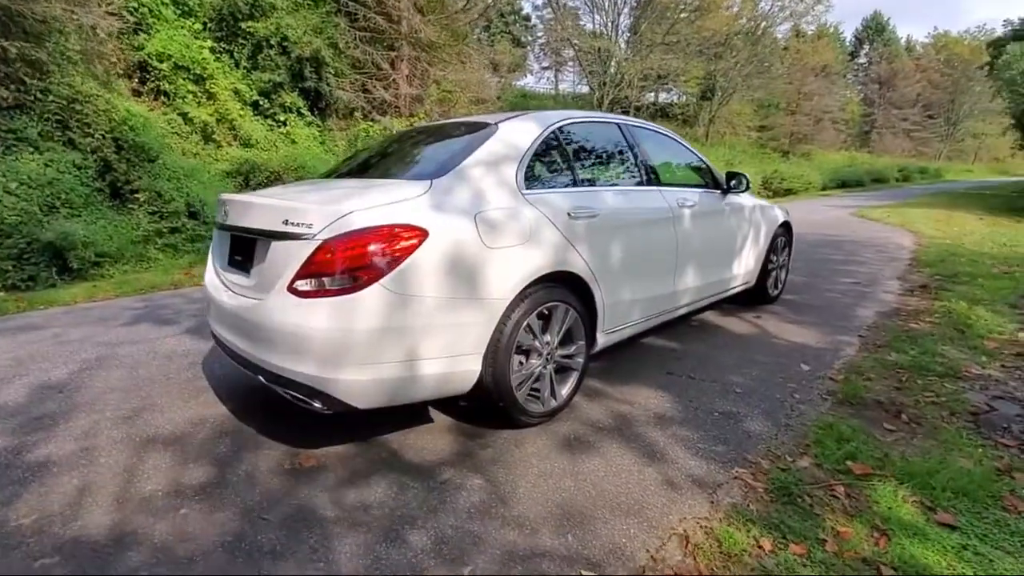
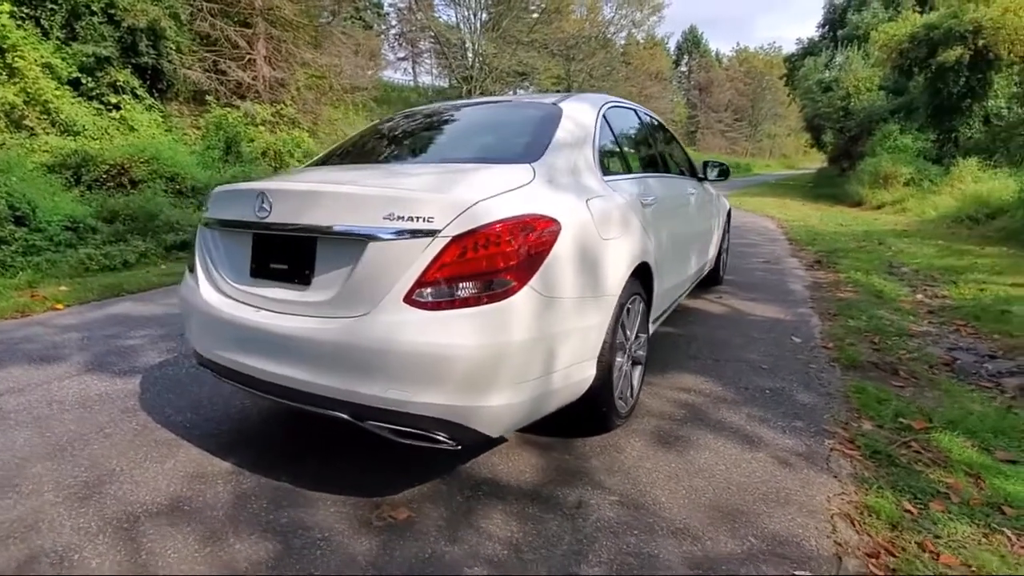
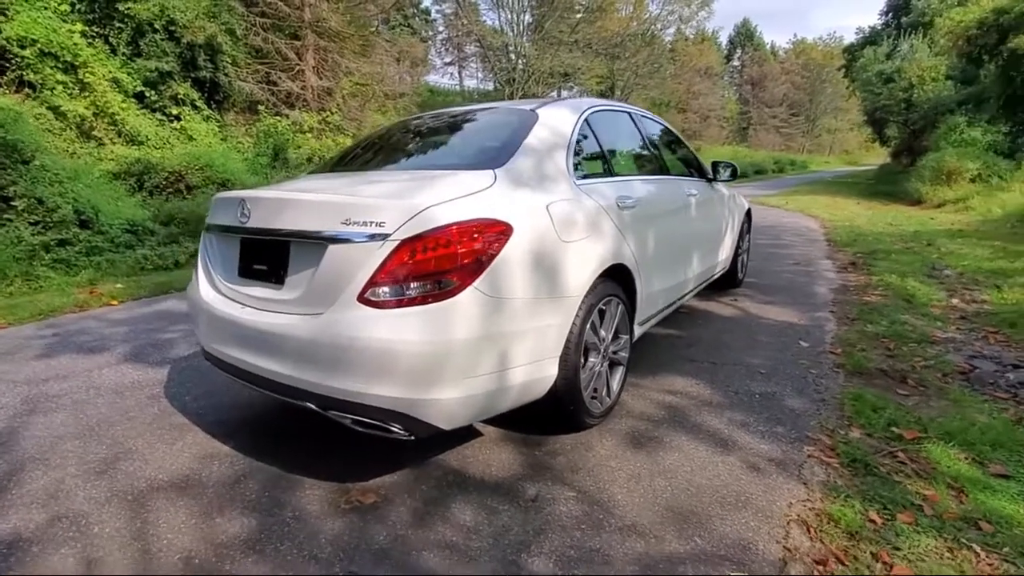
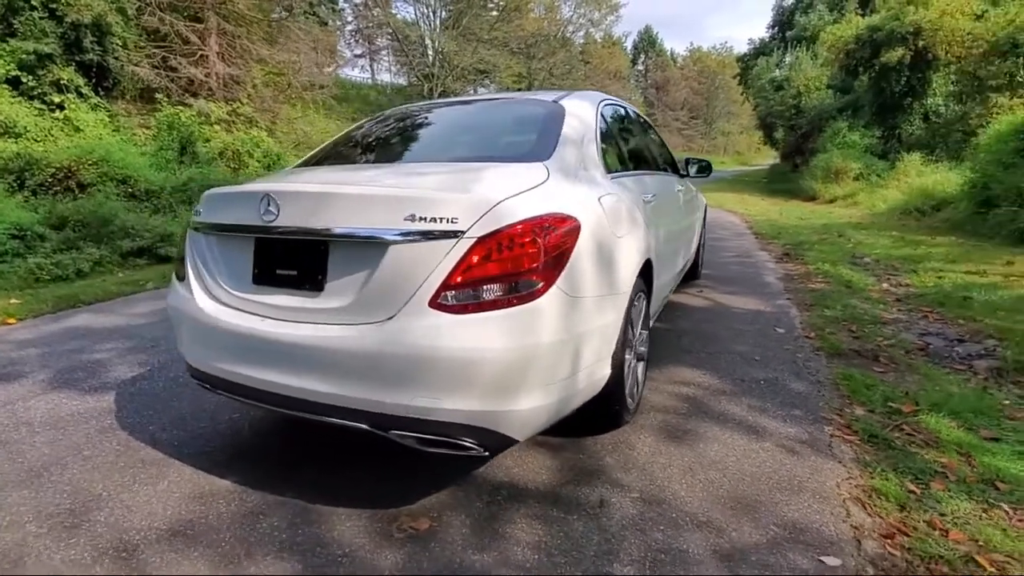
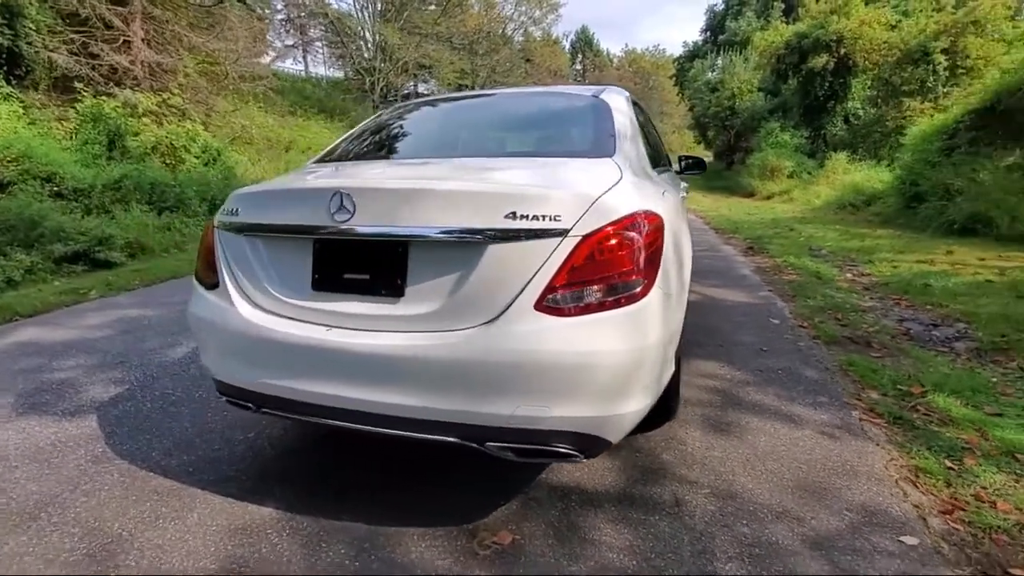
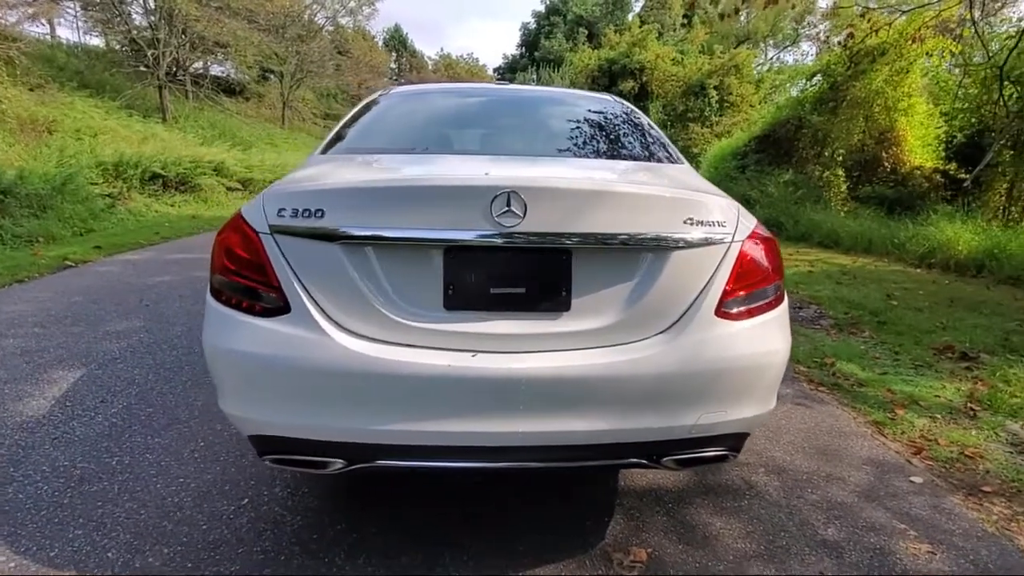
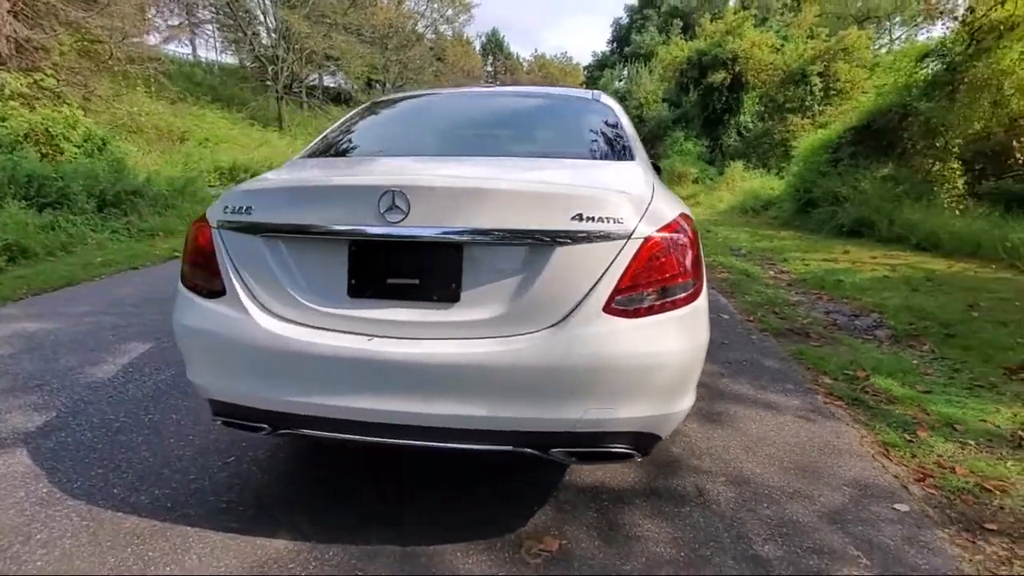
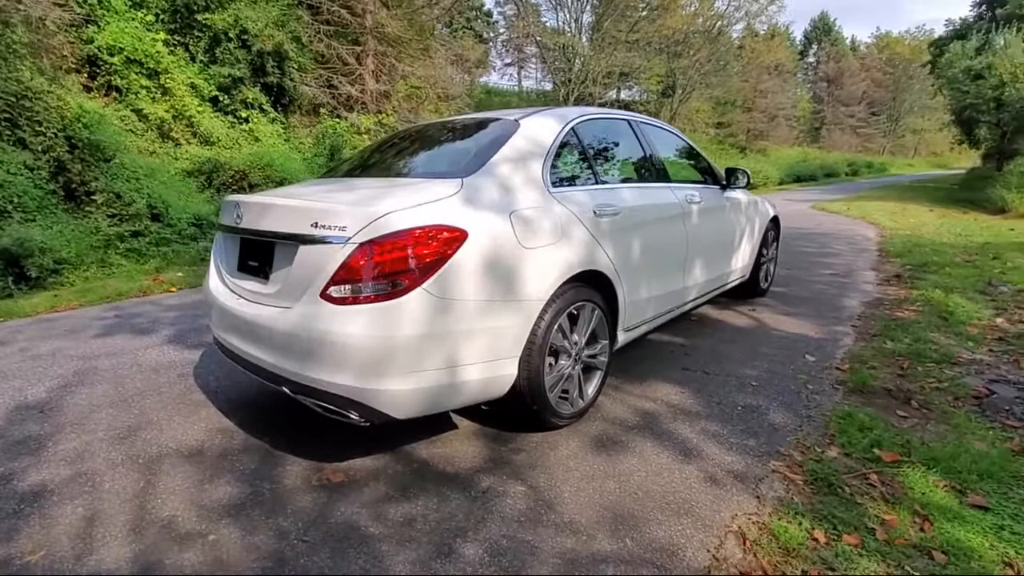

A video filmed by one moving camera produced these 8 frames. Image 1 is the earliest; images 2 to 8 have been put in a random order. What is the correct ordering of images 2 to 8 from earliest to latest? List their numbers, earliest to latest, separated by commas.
8, 3, 2, 4, 5, 7, 6
